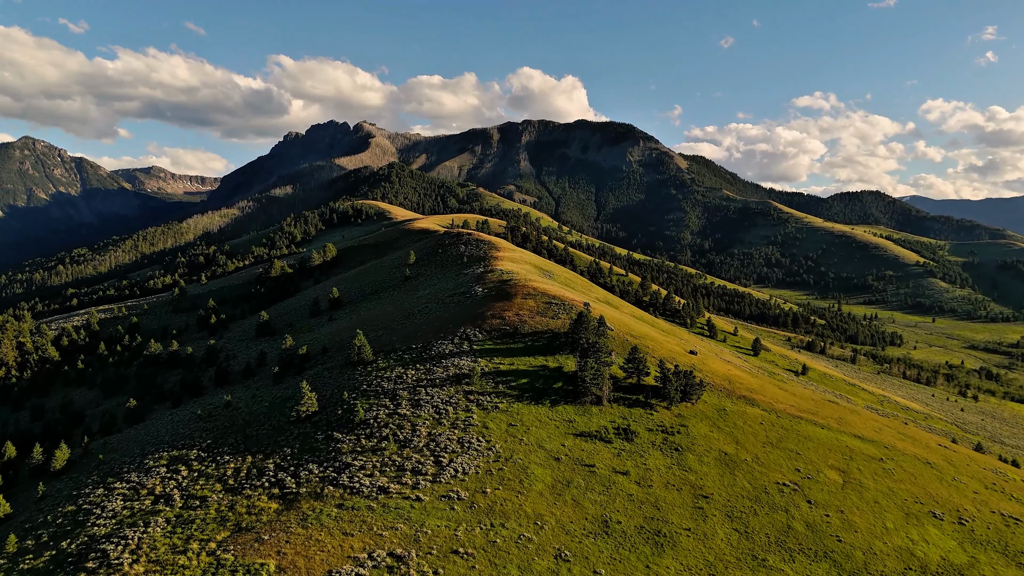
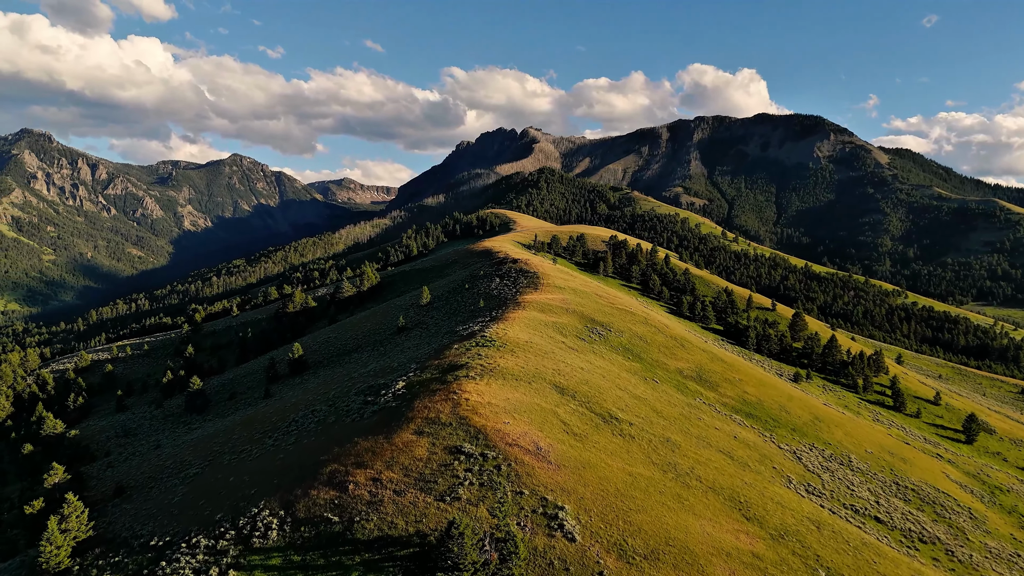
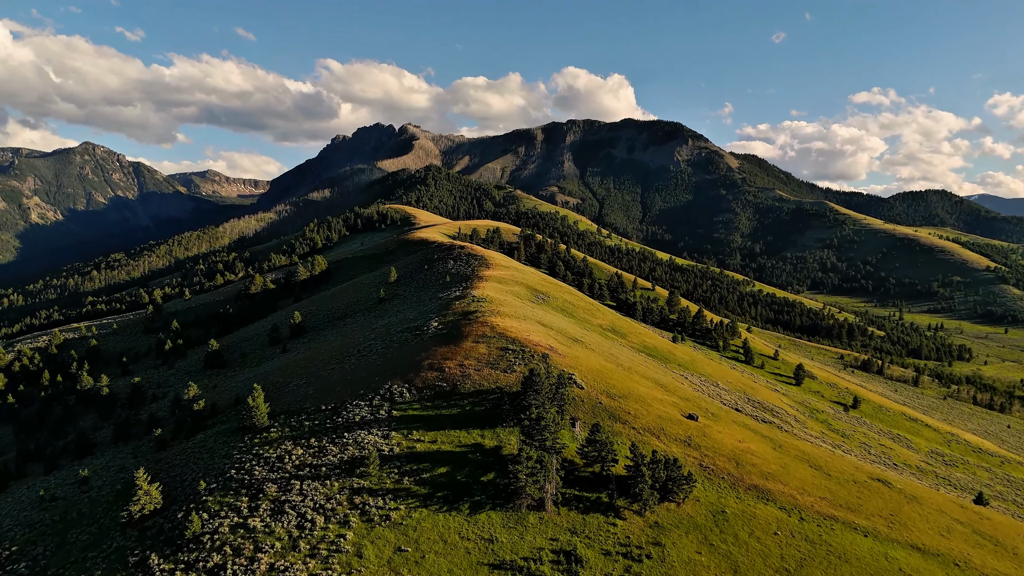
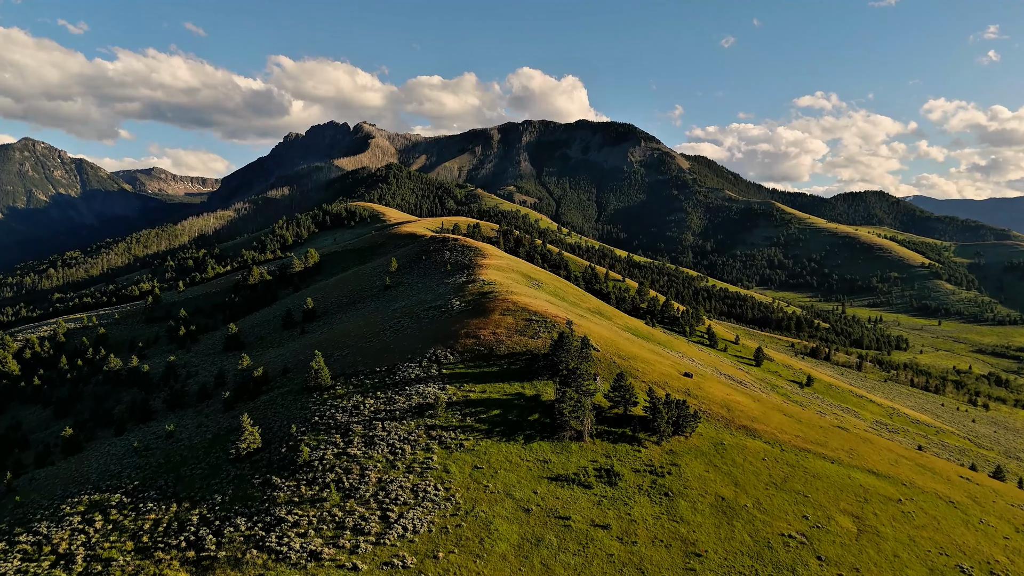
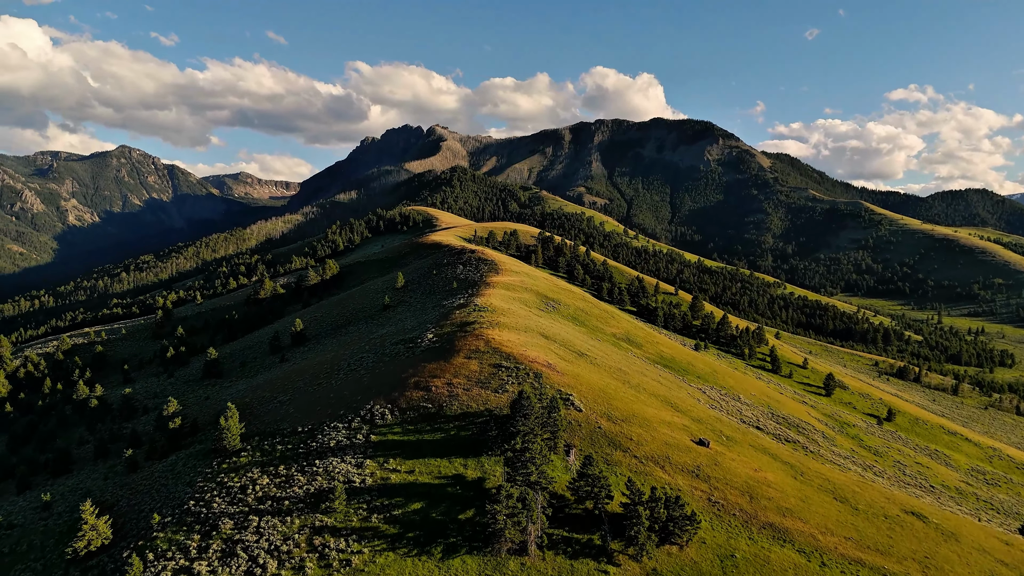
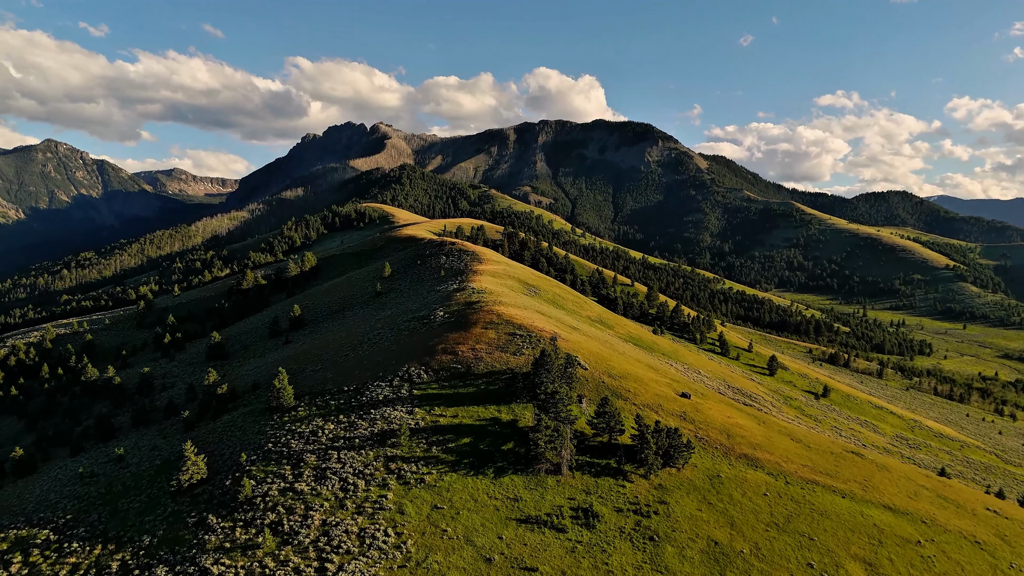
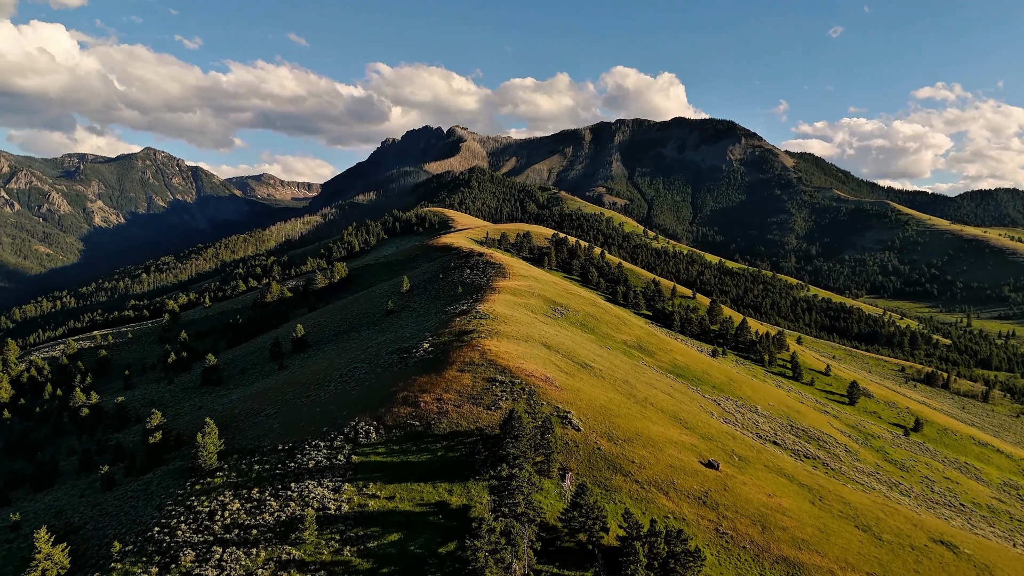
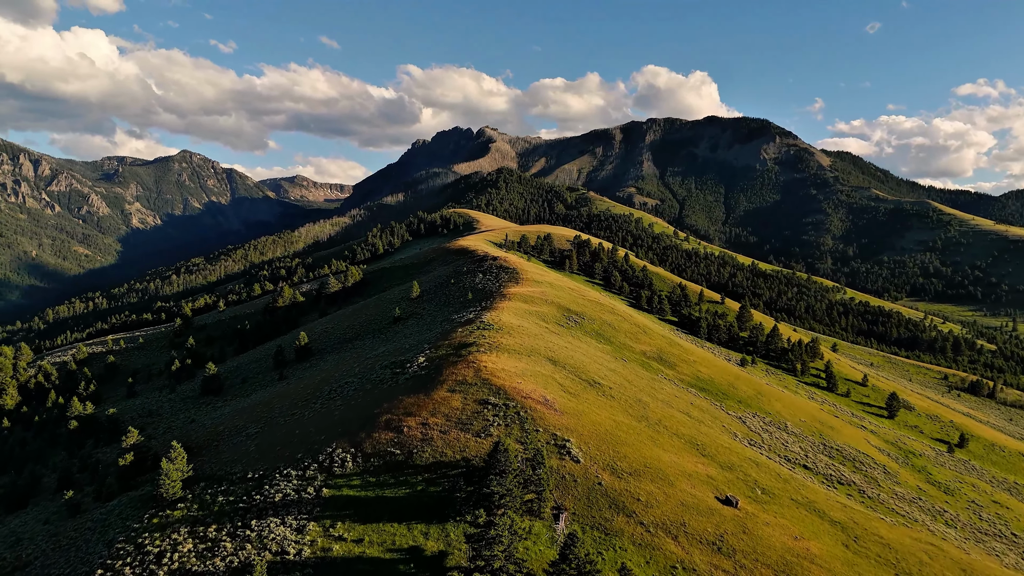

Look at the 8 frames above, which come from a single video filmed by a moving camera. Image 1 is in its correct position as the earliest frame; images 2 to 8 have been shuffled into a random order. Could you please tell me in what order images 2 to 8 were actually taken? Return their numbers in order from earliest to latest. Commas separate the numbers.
4, 6, 3, 5, 7, 8, 2
